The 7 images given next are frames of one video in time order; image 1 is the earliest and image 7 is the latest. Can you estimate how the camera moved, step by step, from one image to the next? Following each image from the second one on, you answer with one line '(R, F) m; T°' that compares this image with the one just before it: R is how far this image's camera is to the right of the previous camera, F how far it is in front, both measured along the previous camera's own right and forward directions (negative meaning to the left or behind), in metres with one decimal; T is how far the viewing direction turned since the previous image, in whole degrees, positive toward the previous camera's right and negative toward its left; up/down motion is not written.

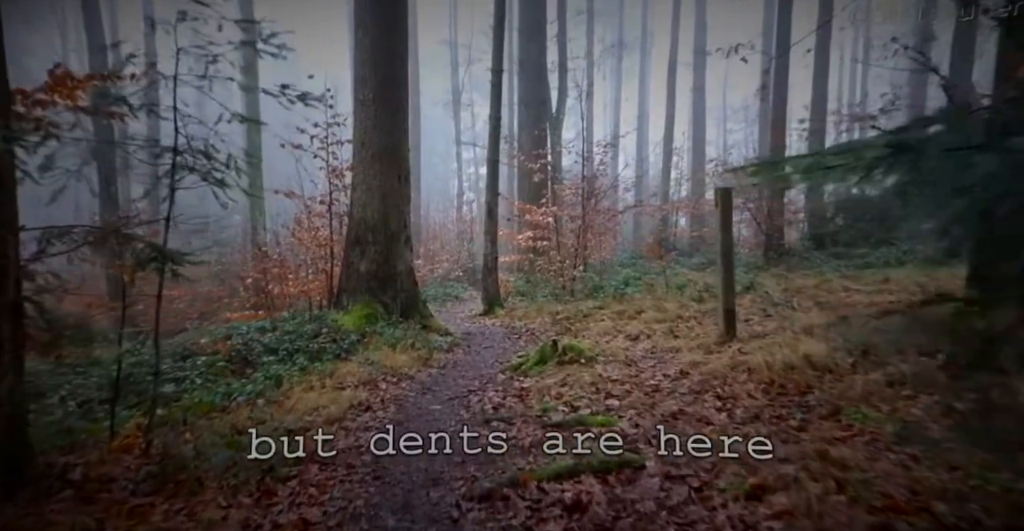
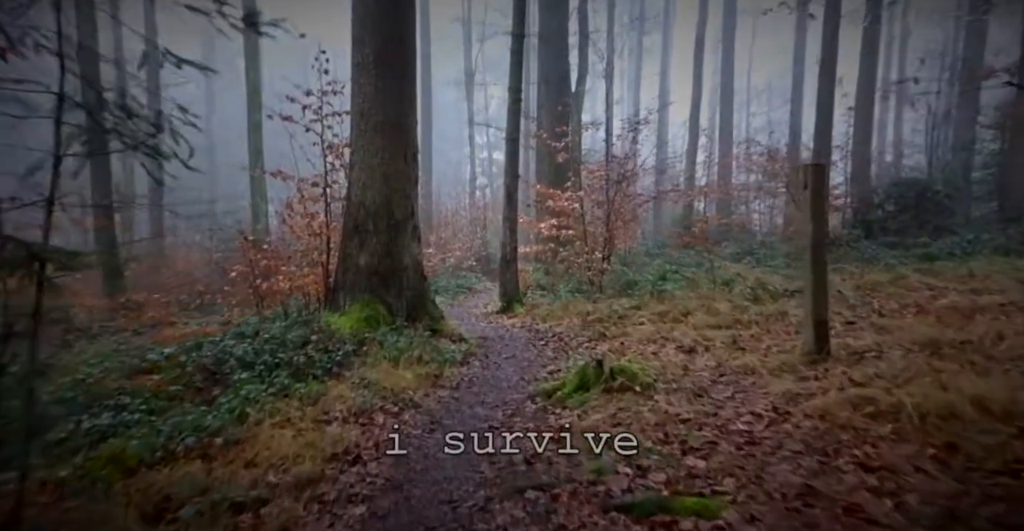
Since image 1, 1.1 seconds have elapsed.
(-0.1, +1.2) m; -1°
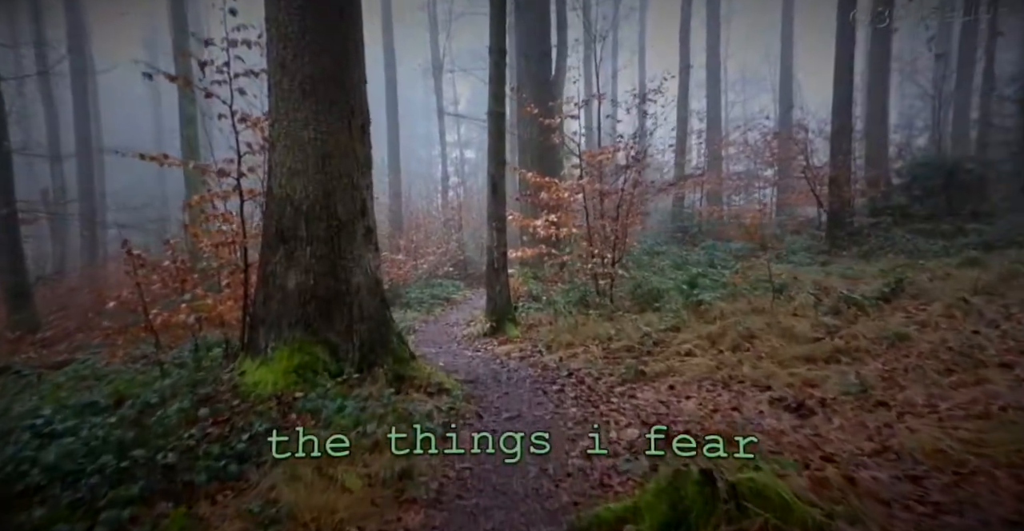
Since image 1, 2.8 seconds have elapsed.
(-0.2, +2.0) m; +2°
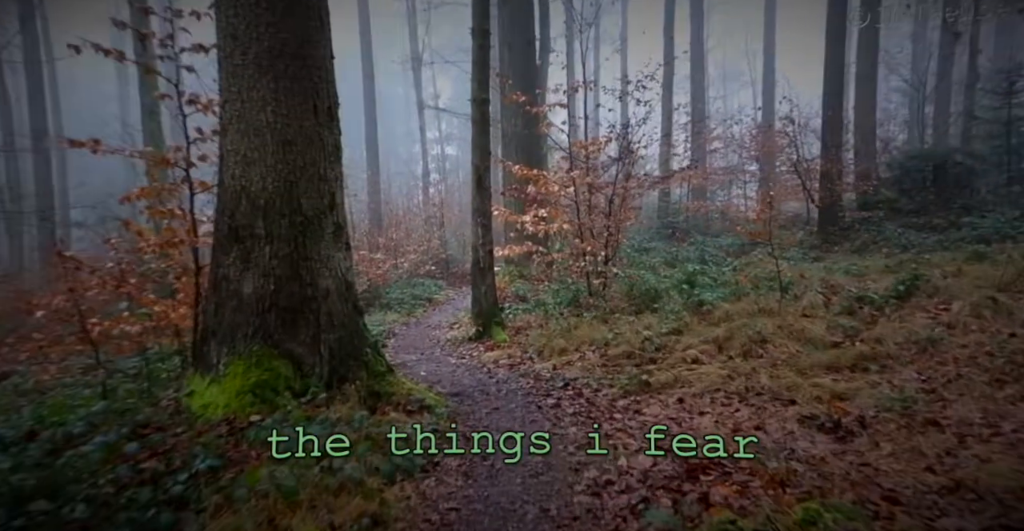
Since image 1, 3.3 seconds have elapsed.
(0.0, +0.5) m; +2°
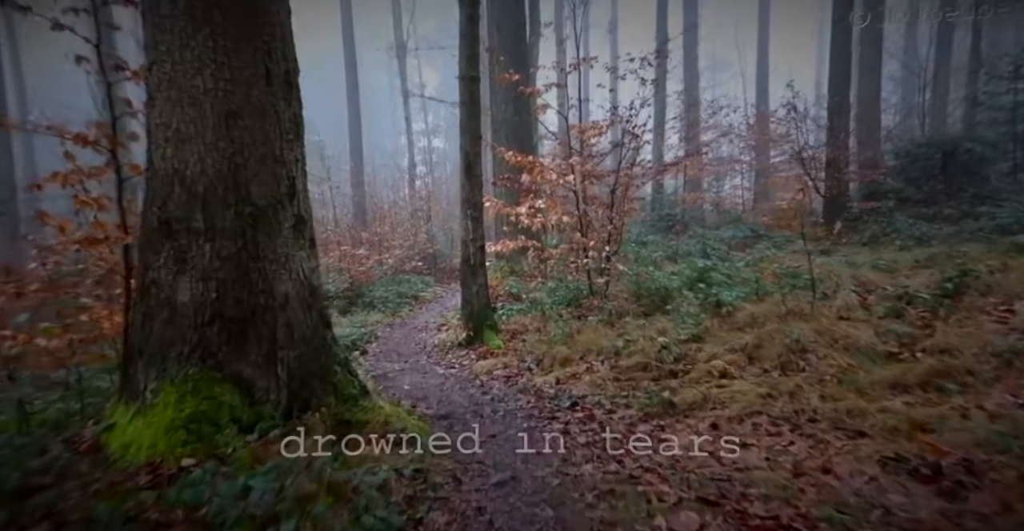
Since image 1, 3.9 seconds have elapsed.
(-0.1, +0.7) m; +1°
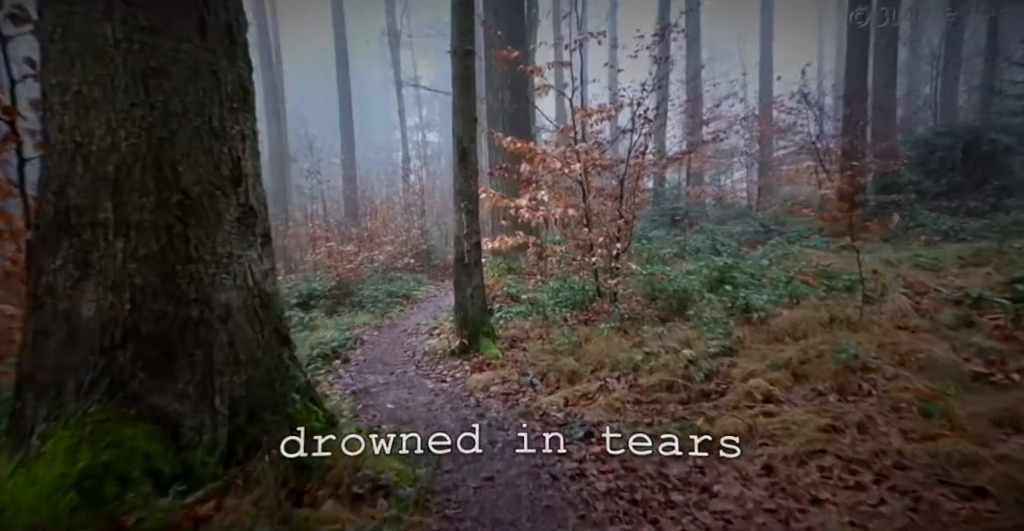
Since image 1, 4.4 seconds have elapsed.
(0.0, +0.7) m; 0°
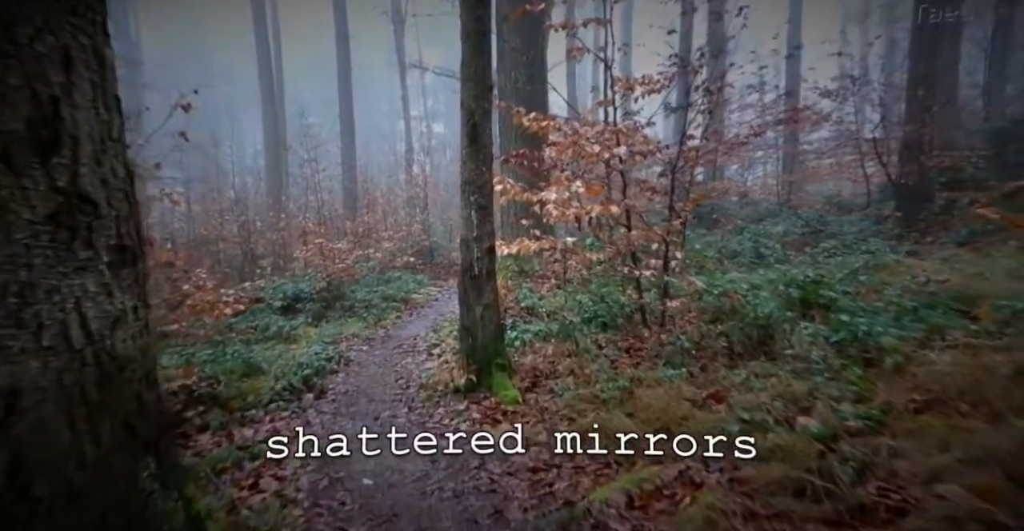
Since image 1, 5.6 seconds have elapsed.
(-0.1, +1.4) m; 0°
